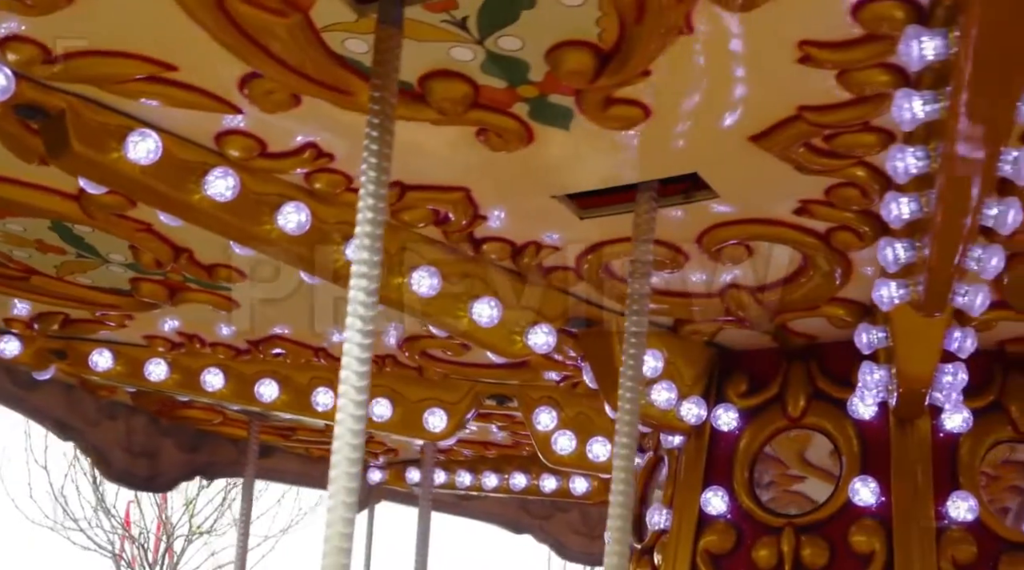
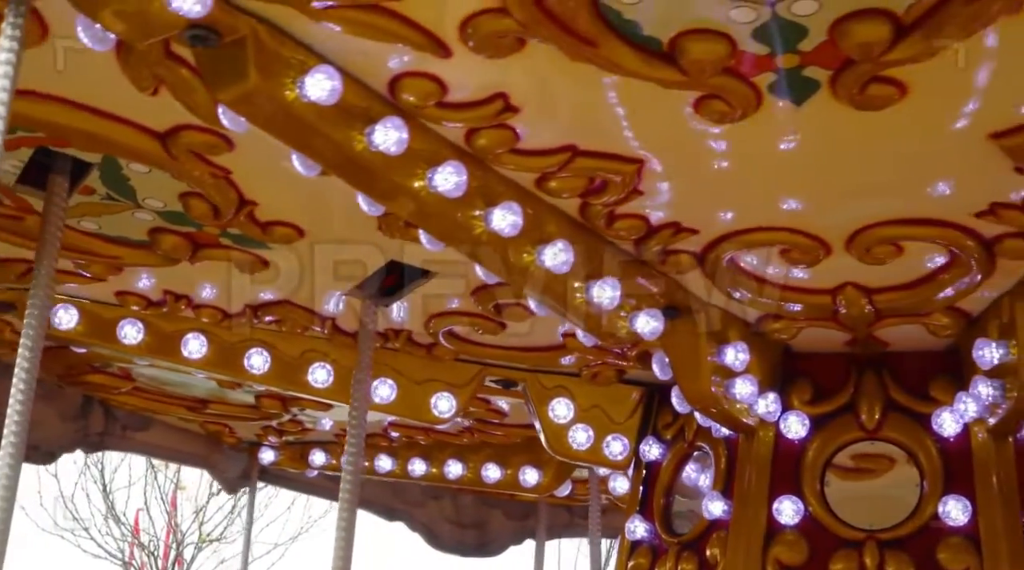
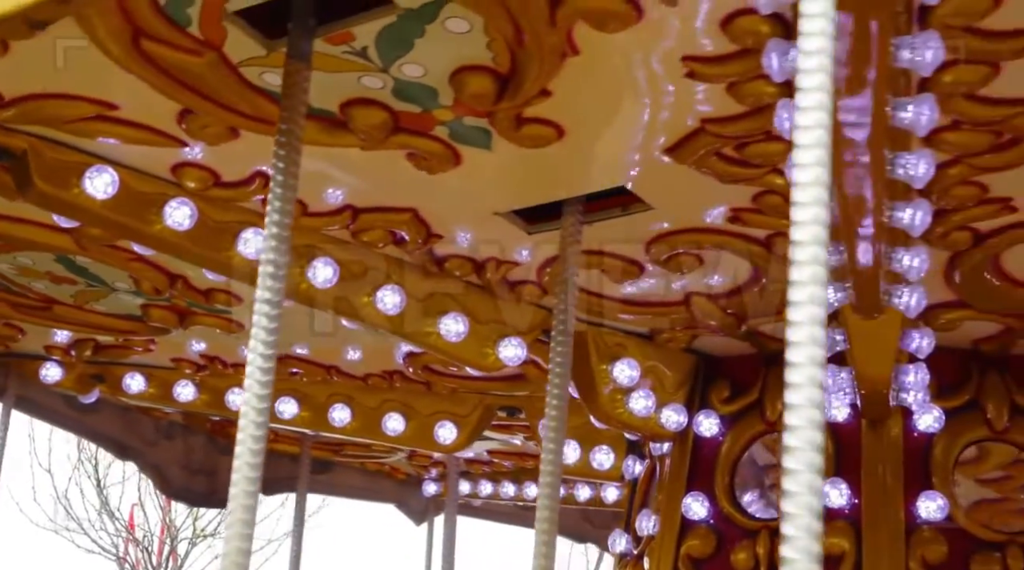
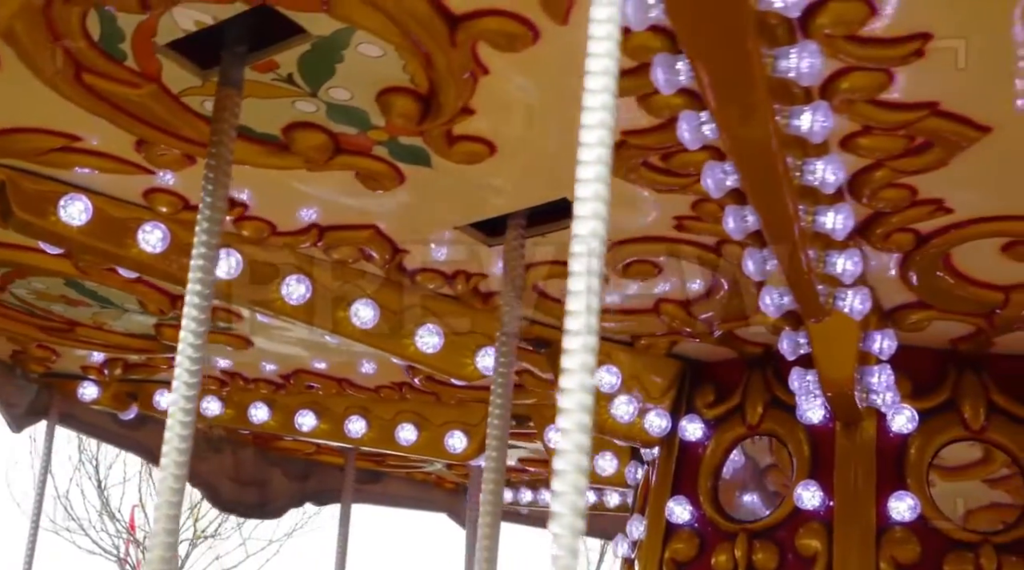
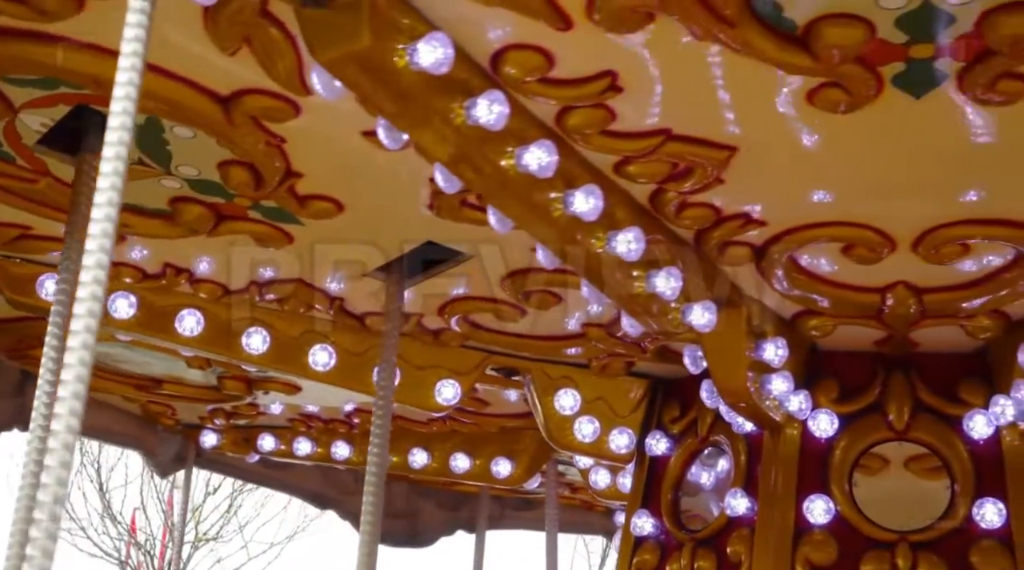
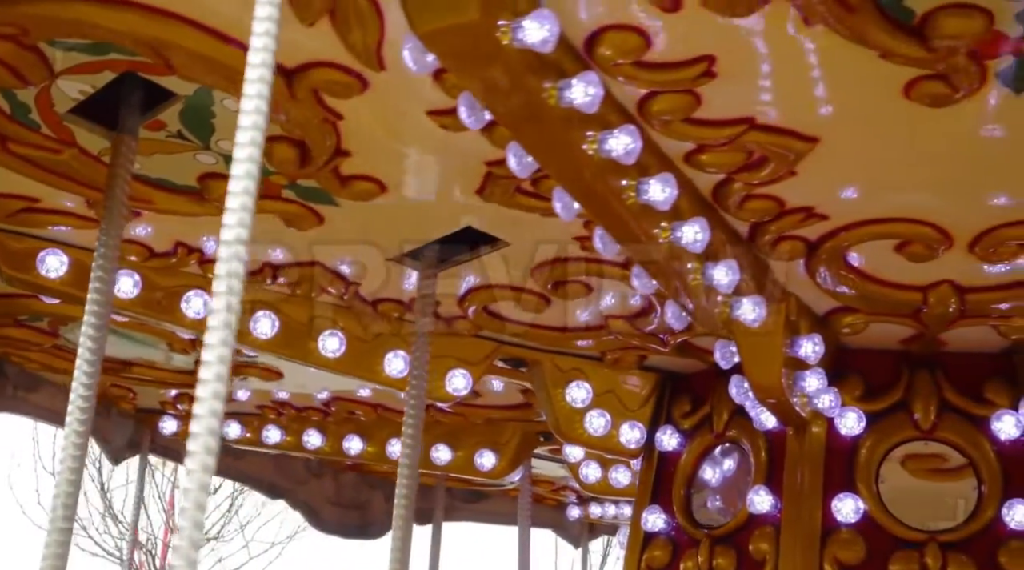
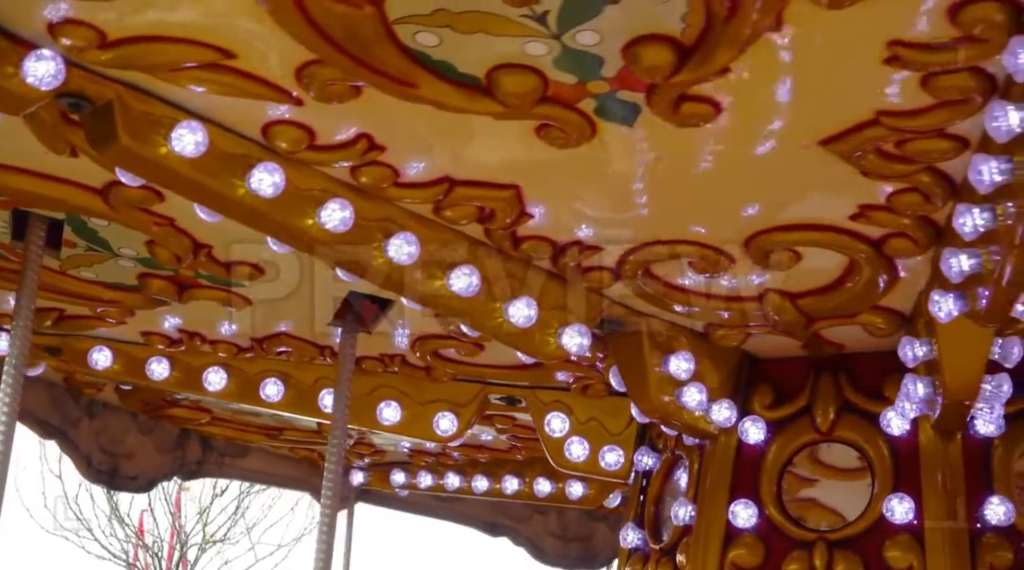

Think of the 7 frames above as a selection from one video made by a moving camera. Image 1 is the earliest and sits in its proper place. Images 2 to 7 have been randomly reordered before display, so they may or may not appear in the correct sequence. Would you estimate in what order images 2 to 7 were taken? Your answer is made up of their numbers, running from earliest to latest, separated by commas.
3, 4, 6, 5, 2, 7
